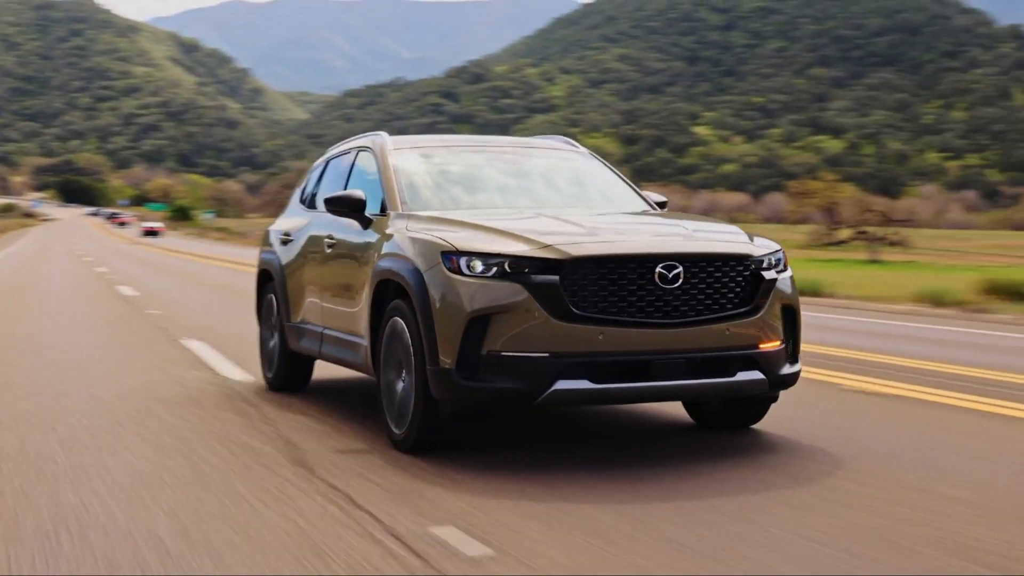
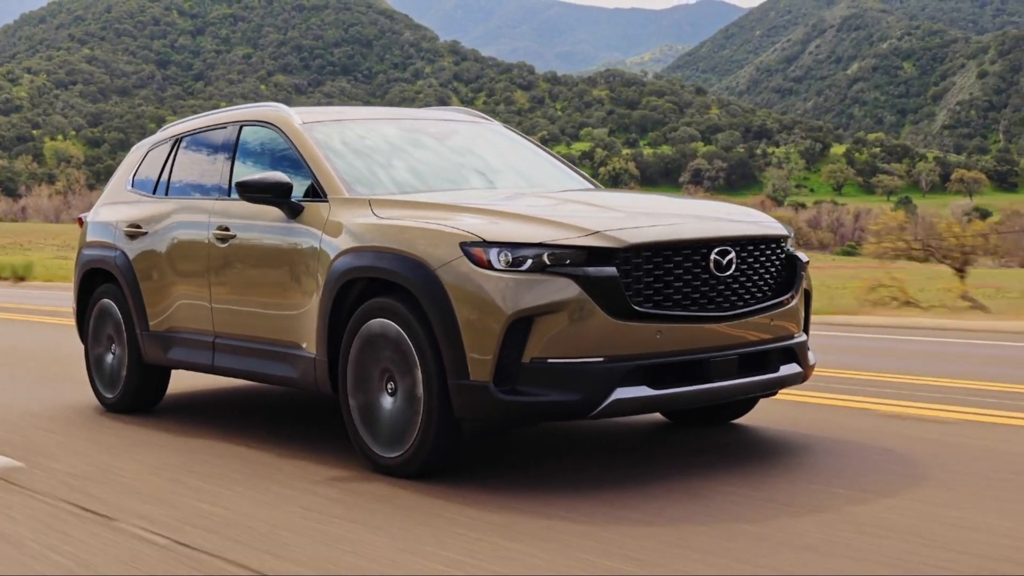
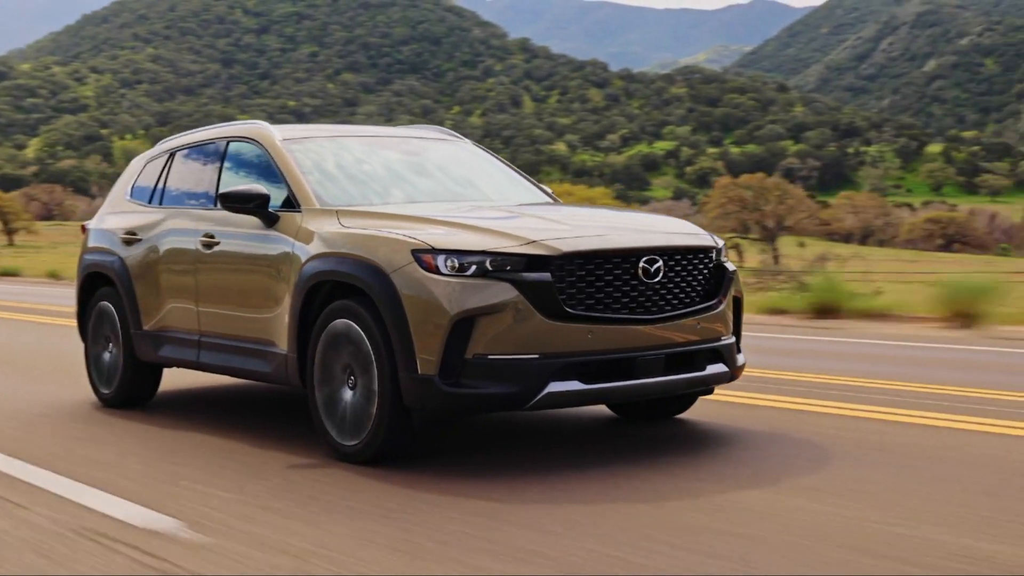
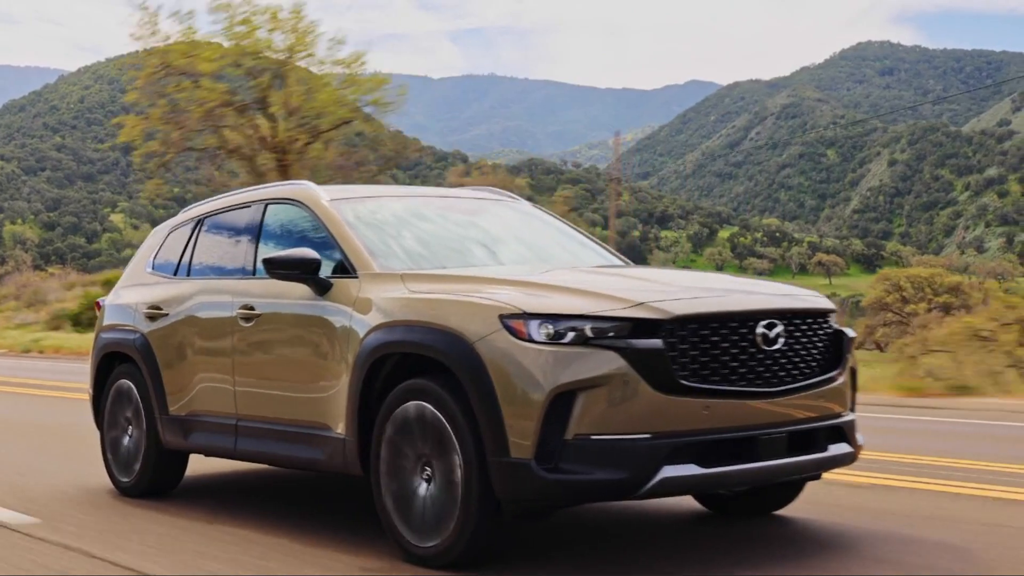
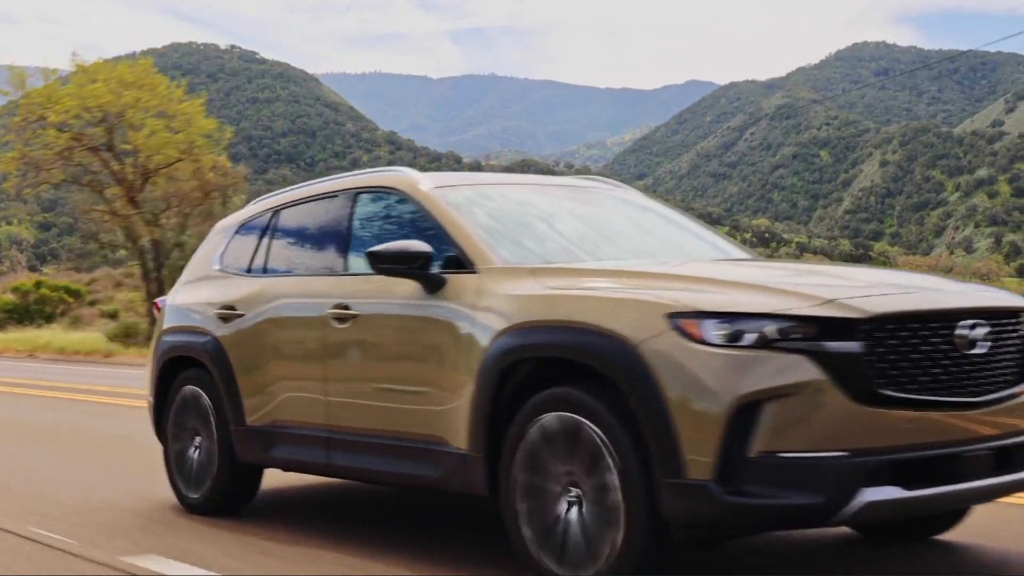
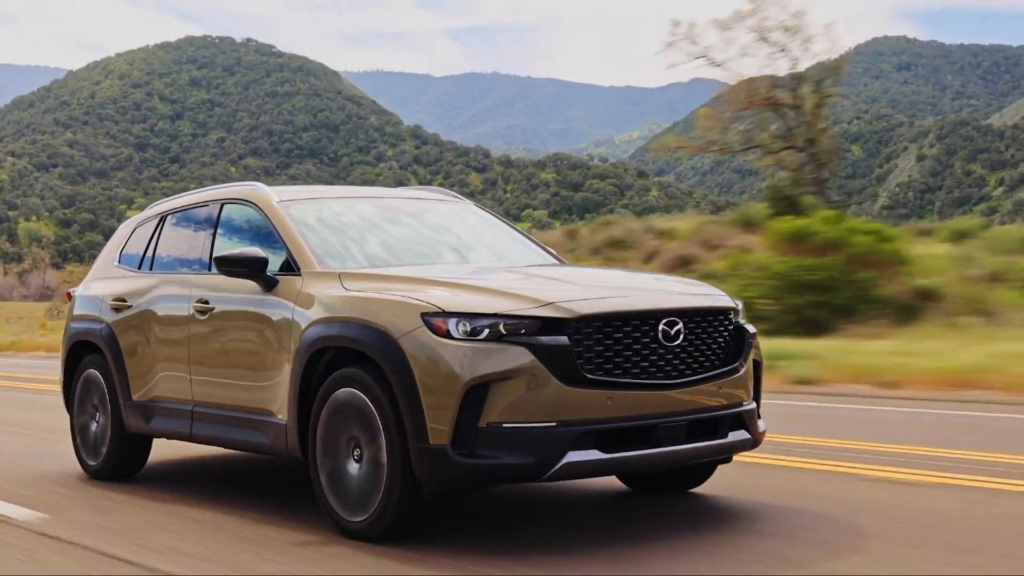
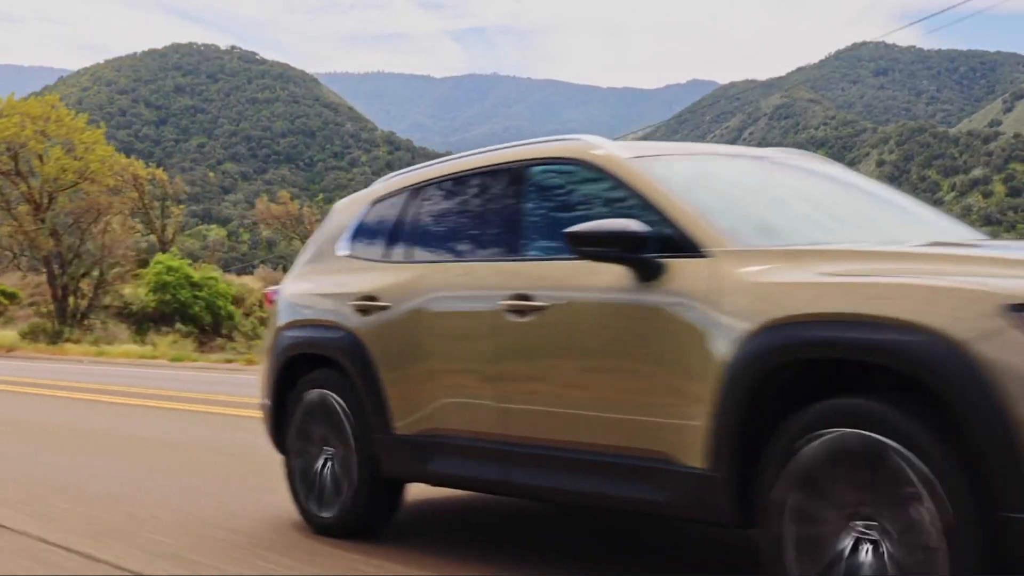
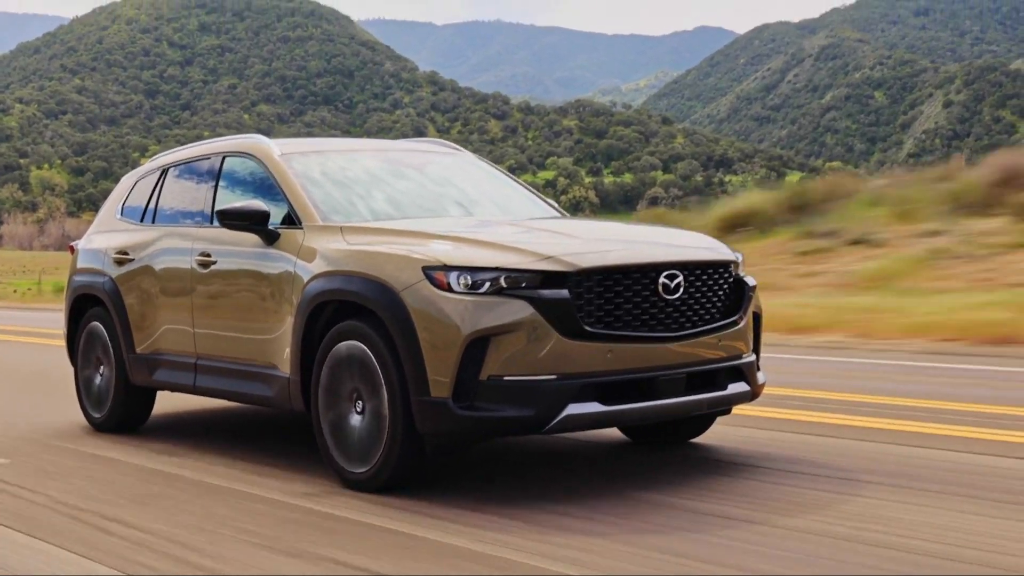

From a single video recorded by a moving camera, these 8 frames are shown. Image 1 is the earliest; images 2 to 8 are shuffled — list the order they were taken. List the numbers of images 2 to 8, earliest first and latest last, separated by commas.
3, 2, 8, 6, 4, 5, 7
